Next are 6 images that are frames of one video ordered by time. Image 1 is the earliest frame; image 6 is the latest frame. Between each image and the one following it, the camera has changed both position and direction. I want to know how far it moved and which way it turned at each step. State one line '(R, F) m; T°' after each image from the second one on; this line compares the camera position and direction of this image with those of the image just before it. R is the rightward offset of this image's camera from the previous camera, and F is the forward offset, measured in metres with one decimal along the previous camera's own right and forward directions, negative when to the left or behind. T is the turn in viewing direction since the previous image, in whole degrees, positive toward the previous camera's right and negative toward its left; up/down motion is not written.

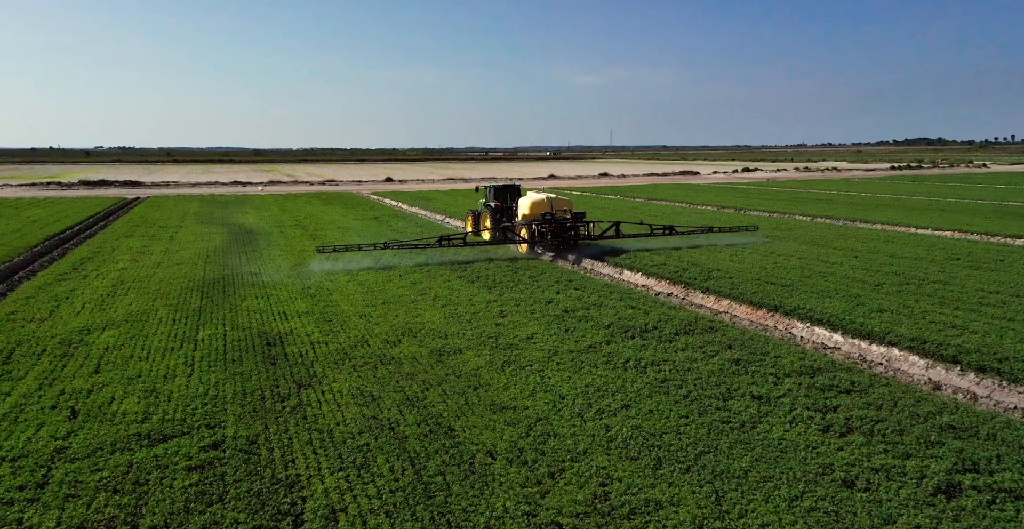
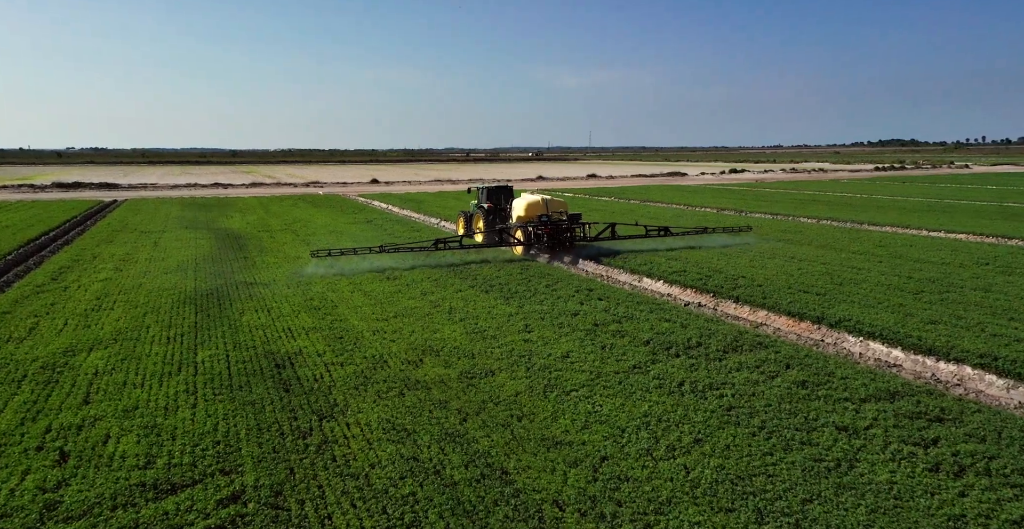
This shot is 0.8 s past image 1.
(-0.7, +1.0) m; +2°
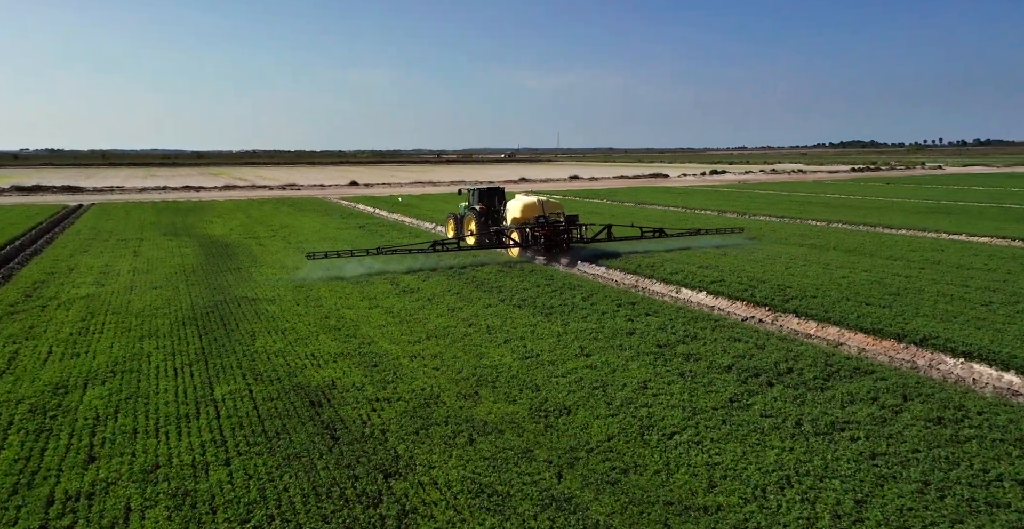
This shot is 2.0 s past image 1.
(-1.2, +1.3) m; +2°
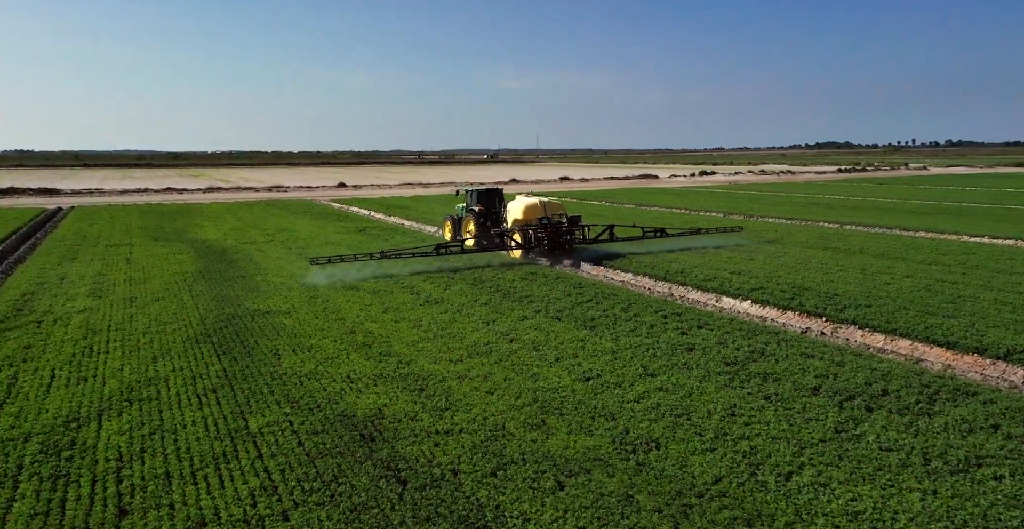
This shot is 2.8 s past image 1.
(-1.0, +0.9) m; +2°
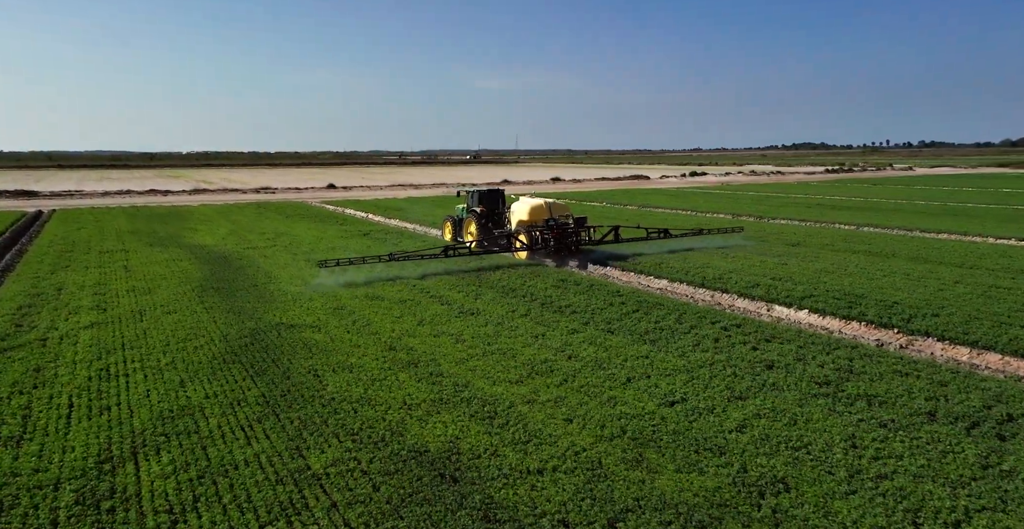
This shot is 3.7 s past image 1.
(-1.1, +0.9) m; +2°
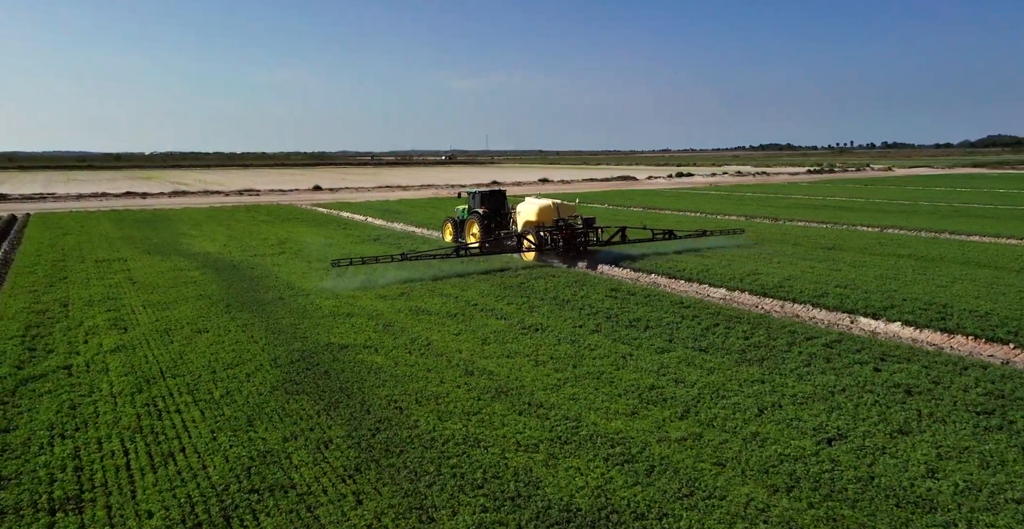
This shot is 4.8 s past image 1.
(-1.6, +1.2) m; +2°
